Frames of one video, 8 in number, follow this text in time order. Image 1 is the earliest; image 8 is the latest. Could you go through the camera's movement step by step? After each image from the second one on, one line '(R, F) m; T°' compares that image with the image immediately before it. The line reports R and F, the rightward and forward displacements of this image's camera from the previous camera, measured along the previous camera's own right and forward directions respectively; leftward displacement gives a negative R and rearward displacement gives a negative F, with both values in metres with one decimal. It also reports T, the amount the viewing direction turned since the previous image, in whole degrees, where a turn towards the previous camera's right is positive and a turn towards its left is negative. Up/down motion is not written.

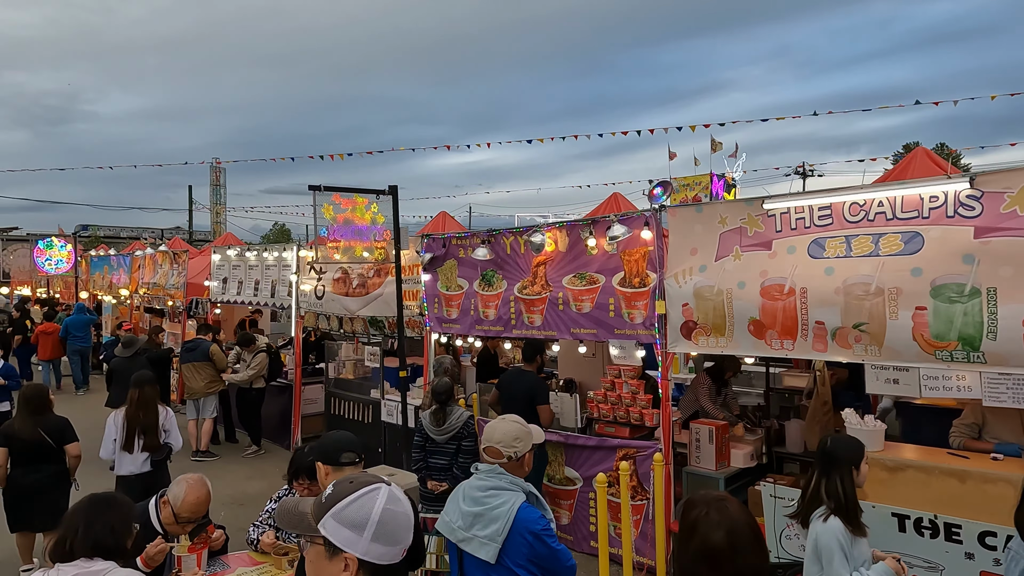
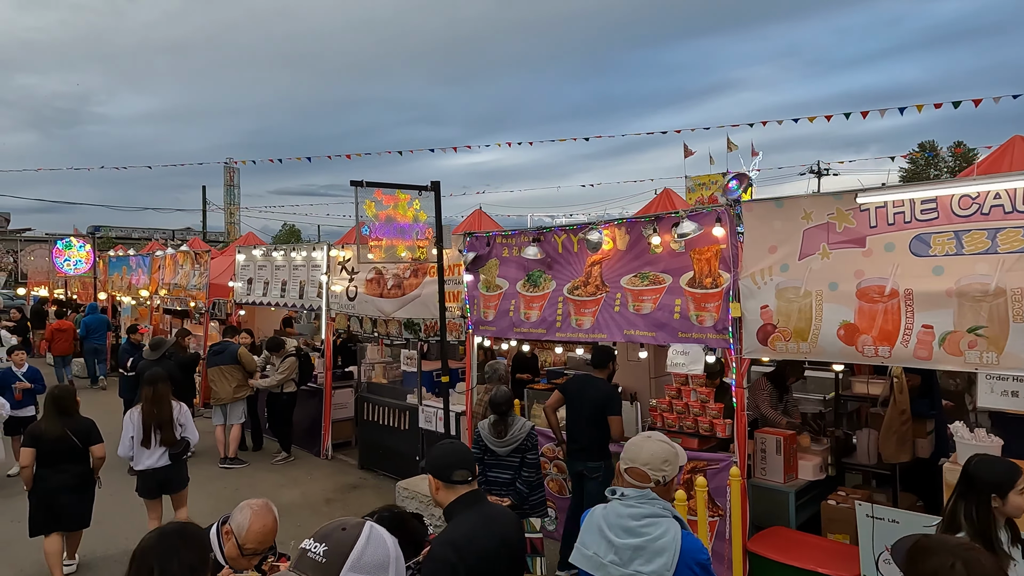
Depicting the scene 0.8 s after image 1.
(-0.4, +0.3) m; -1°
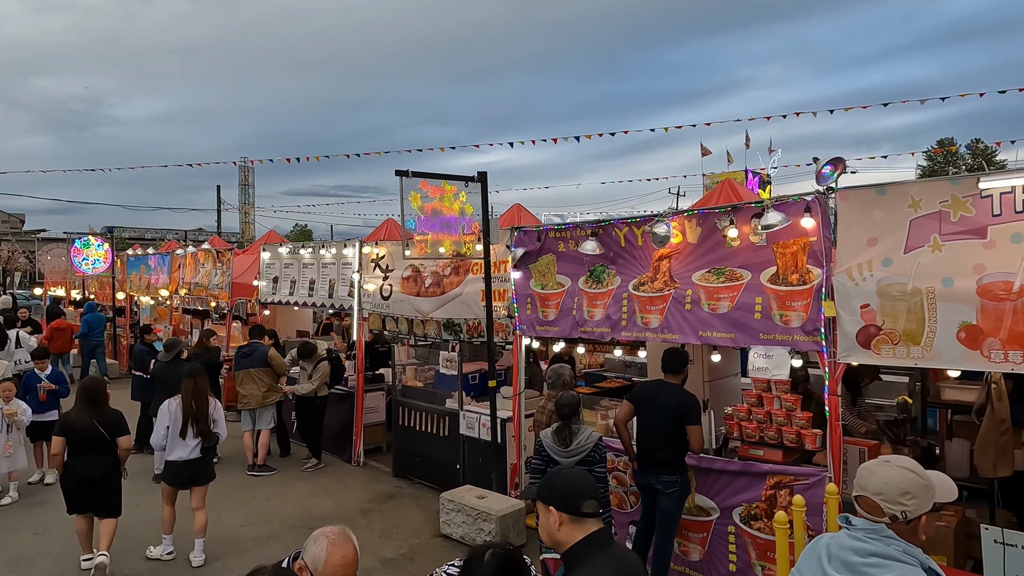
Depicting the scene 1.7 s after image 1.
(-0.3, +0.4) m; -1°
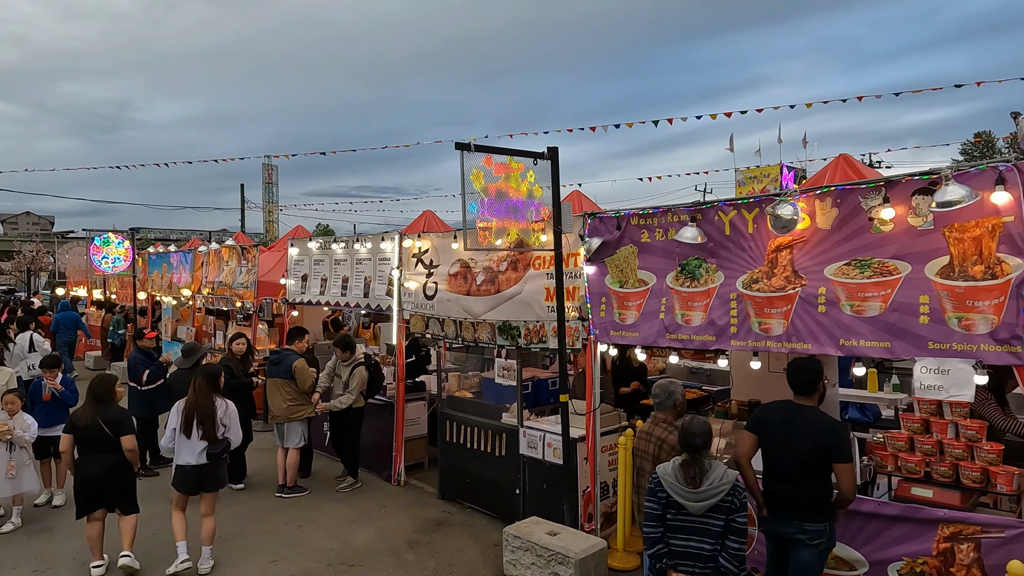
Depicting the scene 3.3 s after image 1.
(-0.4, +0.9) m; -2°
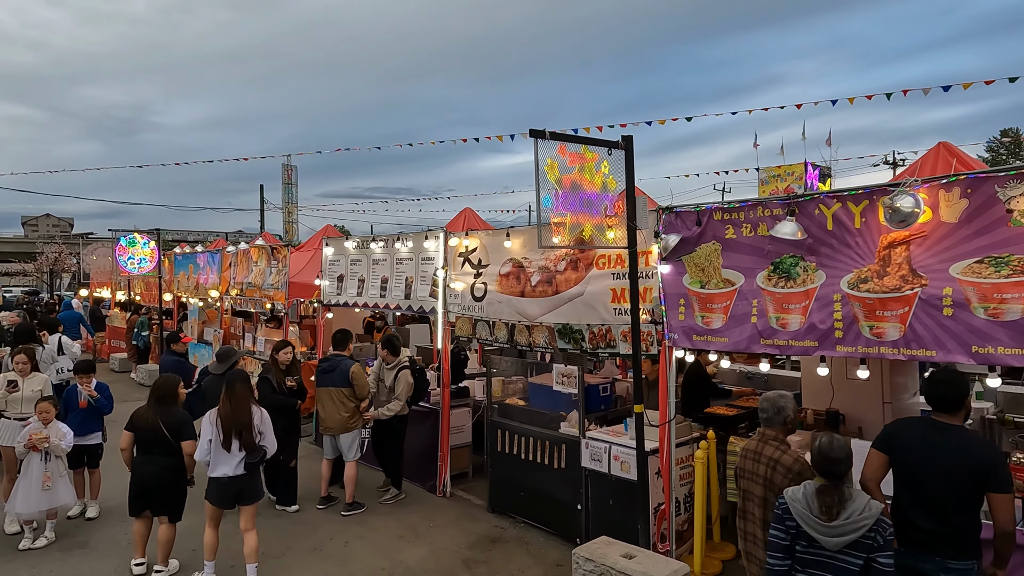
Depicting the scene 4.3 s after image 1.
(-0.4, +0.4) m; -1°
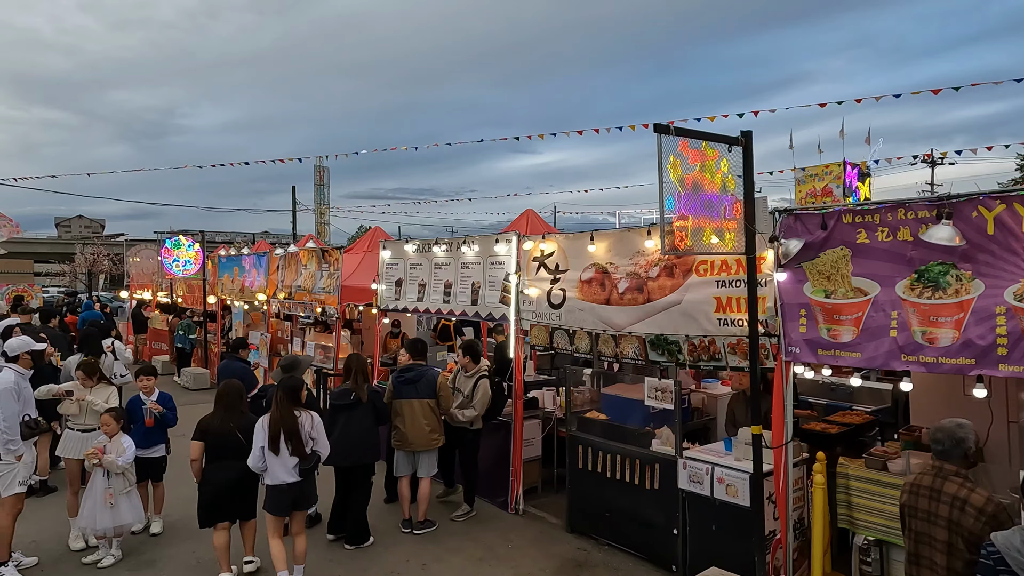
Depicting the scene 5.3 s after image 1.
(-0.5, +0.3) m; -2°
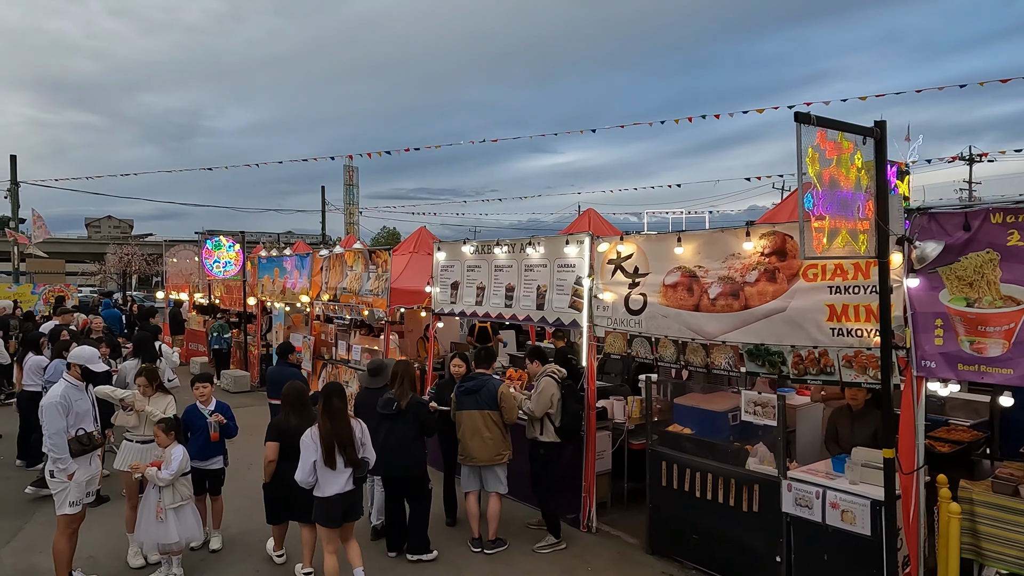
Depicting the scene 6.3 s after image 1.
(-0.5, +0.3) m; -2°
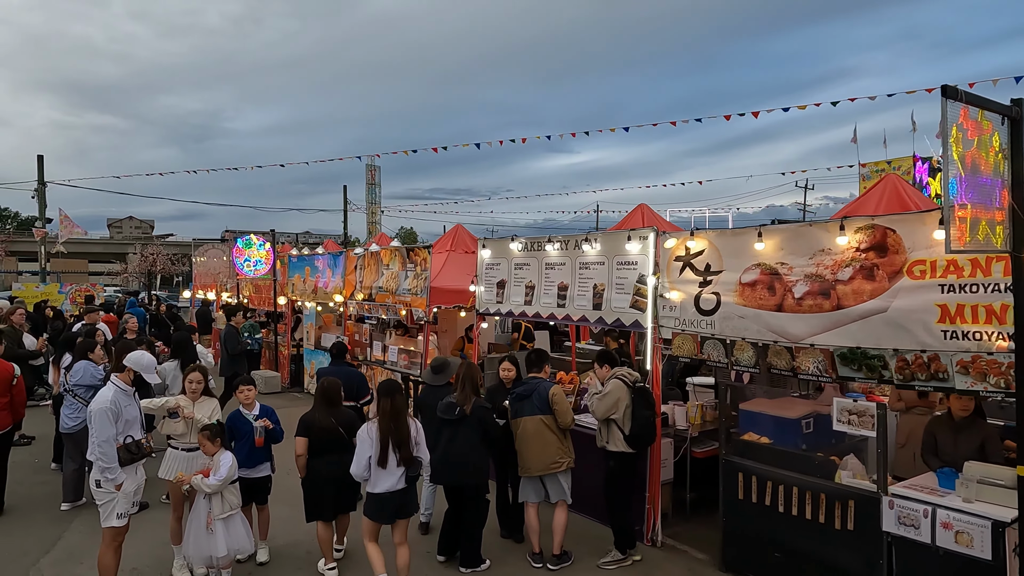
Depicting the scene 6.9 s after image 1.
(-0.4, +0.3) m; -1°
